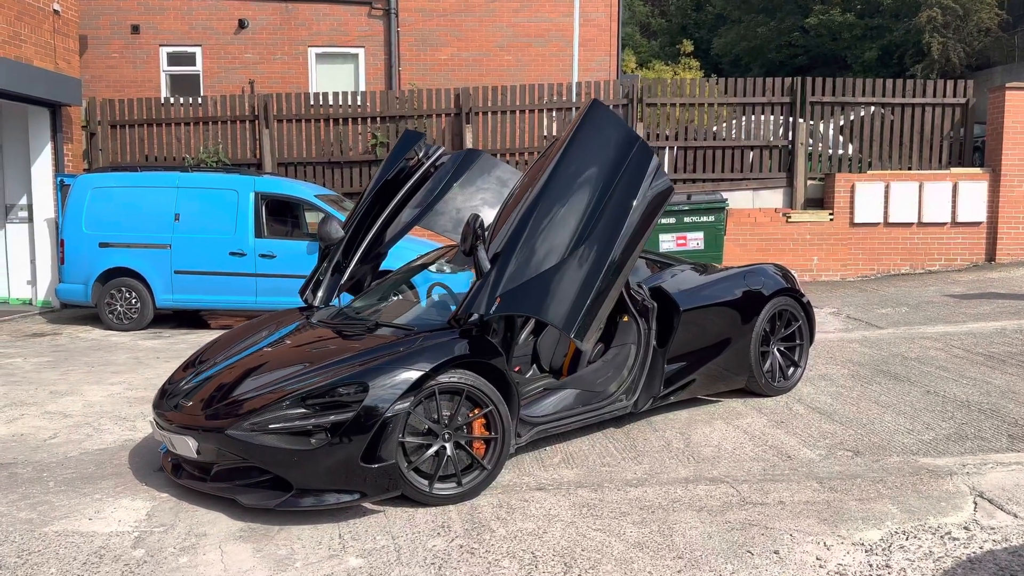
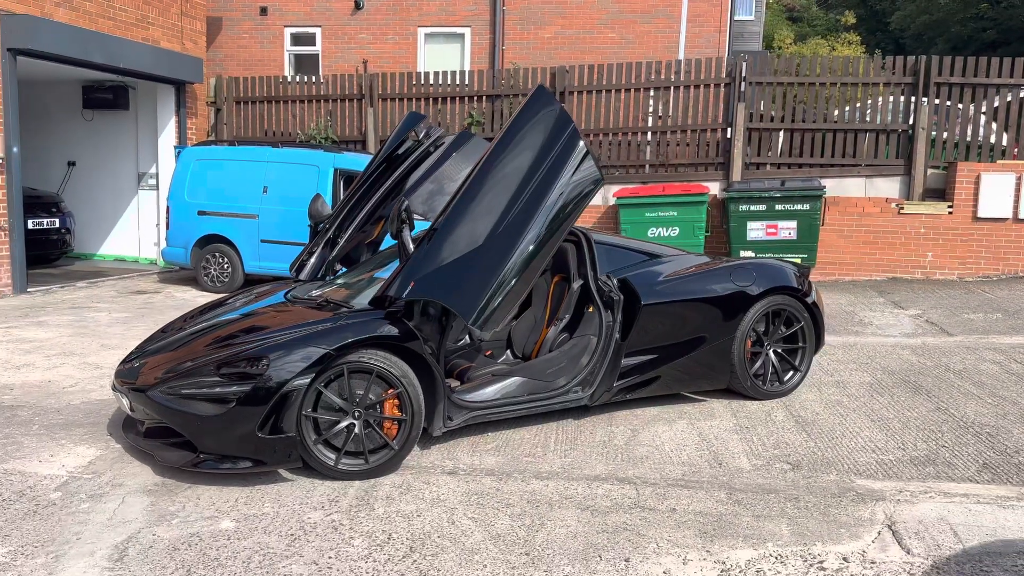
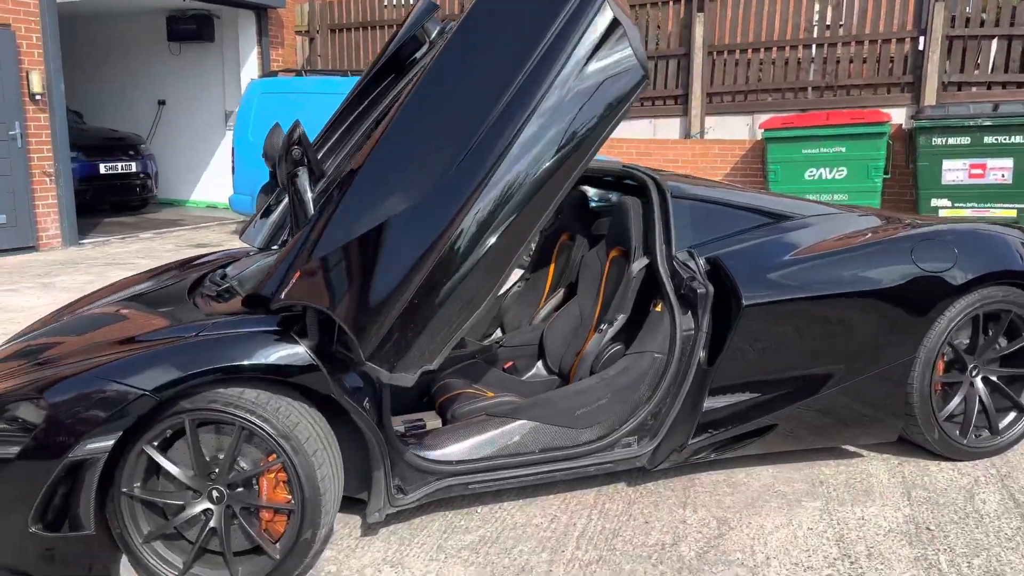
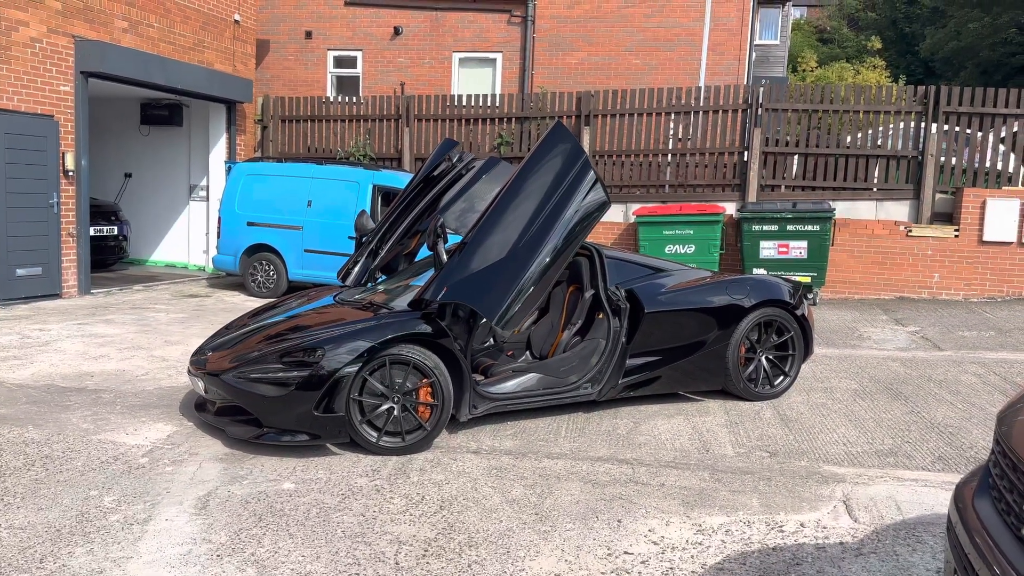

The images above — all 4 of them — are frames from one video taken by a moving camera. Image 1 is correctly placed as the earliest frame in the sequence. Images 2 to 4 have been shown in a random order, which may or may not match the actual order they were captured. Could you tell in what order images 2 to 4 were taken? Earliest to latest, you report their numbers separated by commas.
2, 4, 3
